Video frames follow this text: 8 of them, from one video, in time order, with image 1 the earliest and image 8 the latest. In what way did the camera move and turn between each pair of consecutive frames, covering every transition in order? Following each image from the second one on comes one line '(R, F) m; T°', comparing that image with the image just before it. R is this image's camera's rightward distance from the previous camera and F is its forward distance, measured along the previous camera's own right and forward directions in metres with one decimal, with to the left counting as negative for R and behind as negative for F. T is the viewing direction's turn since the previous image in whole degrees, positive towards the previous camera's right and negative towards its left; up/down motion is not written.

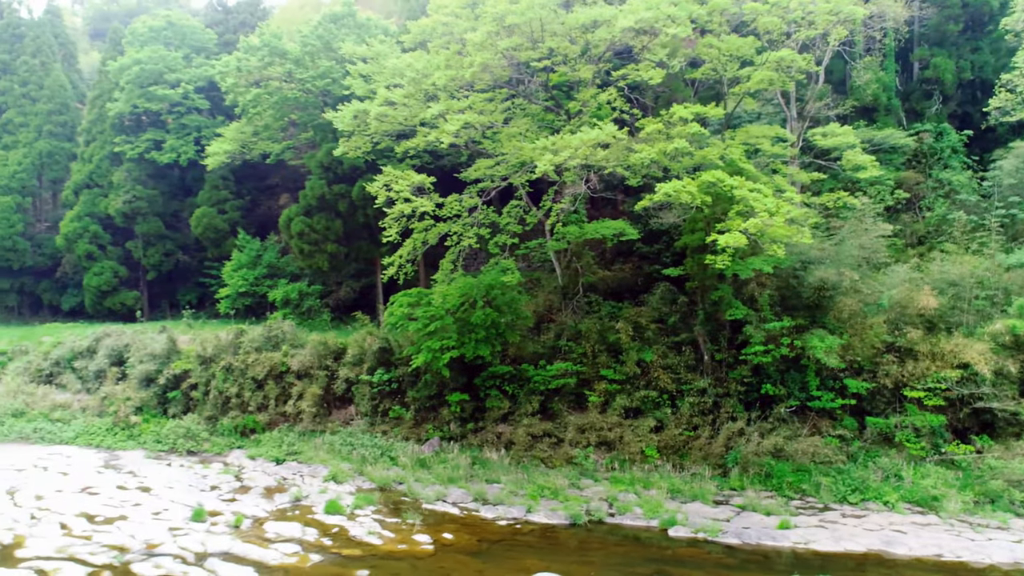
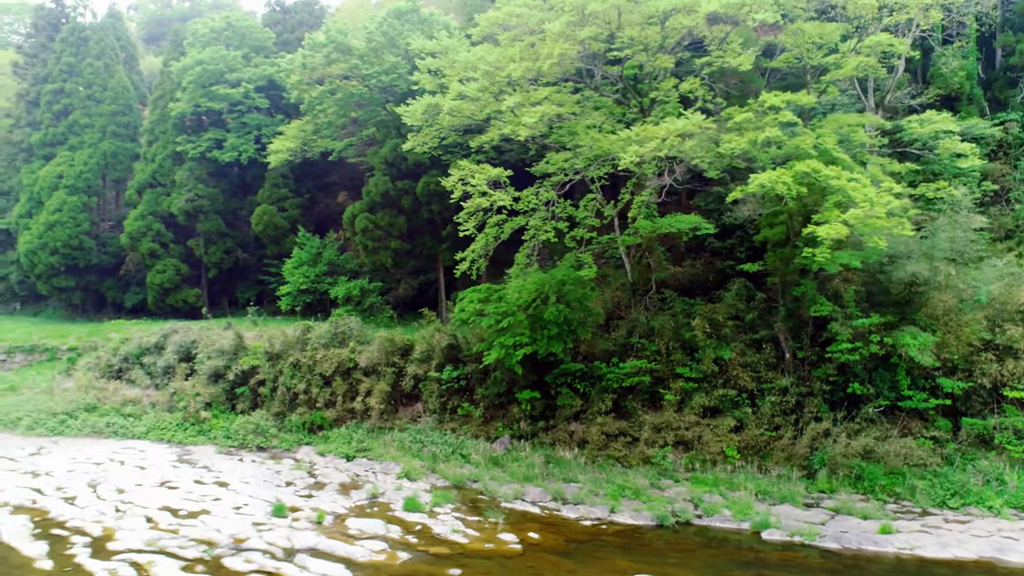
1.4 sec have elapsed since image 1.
(-0.6, +0.2) m; -3°
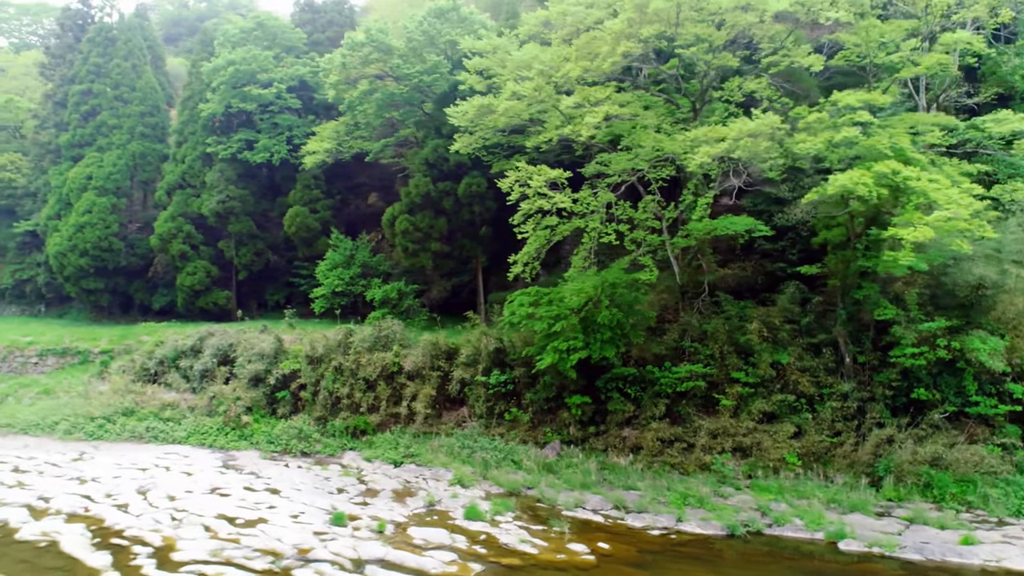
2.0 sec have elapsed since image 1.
(-0.7, +0.2) m; 0°
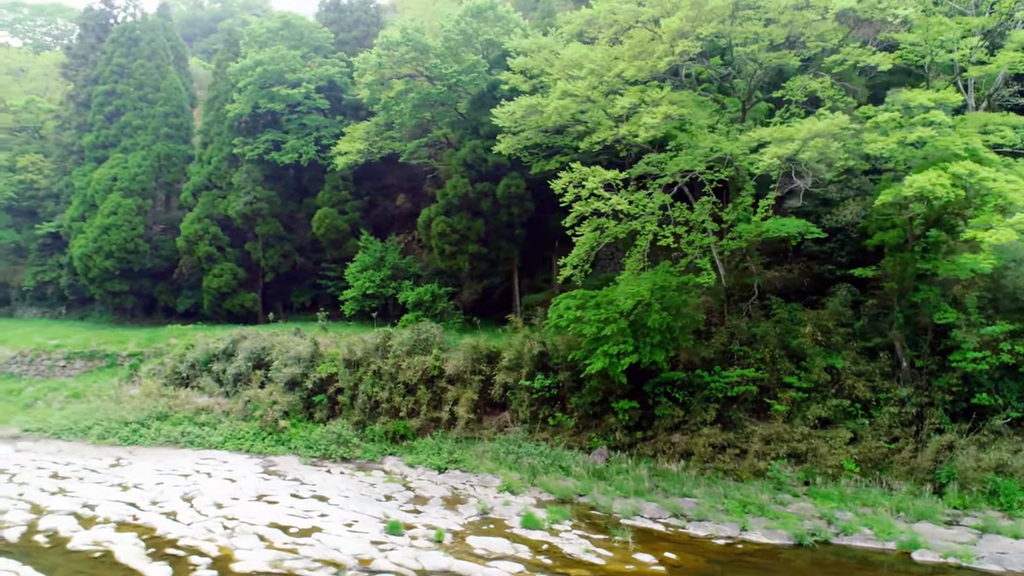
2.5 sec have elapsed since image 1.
(-0.7, +0.2) m; 0°
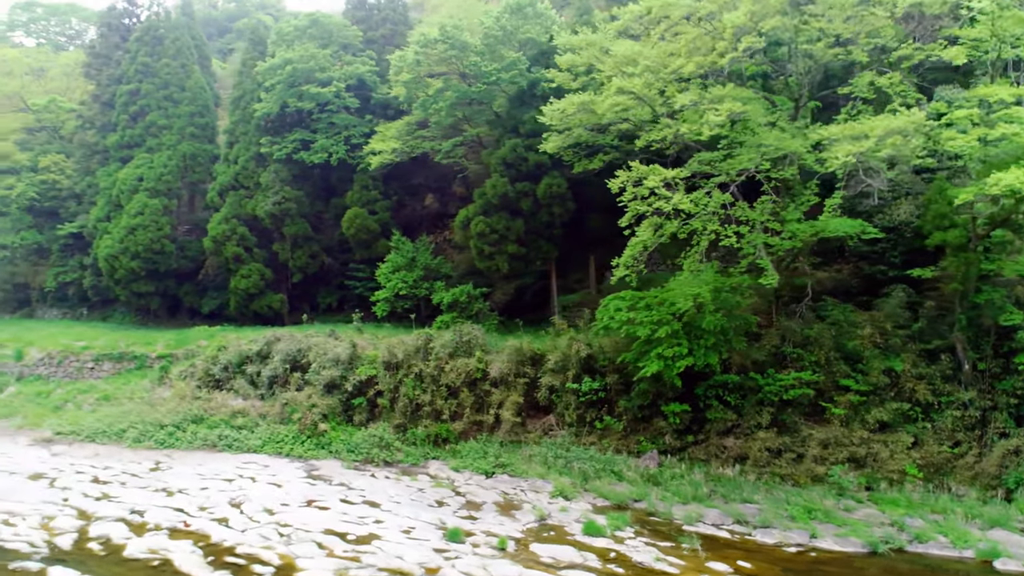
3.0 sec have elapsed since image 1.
(-0.7, +0.2) m; 0°
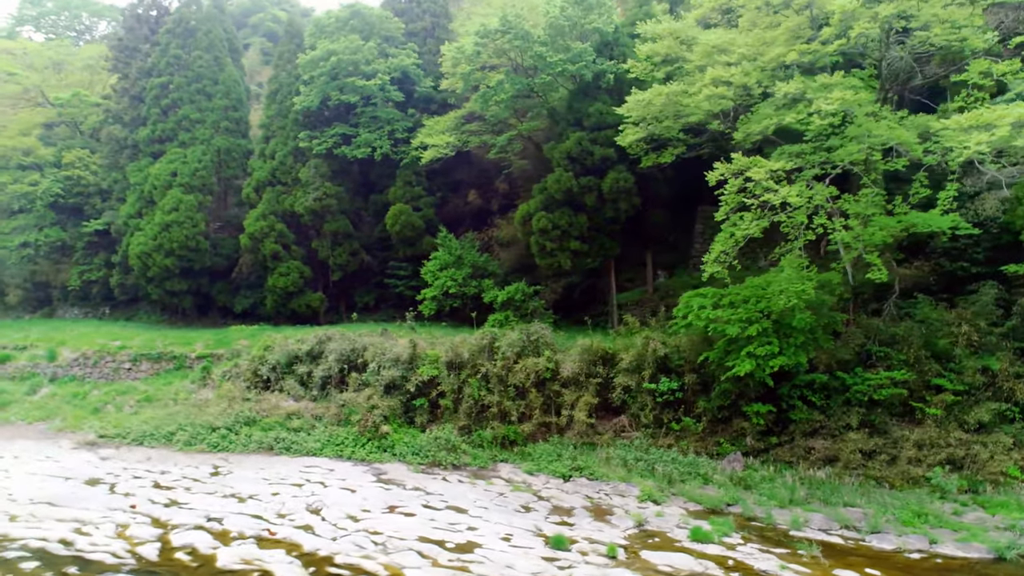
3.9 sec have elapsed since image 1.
(-1.2, +0.4) m; +1°
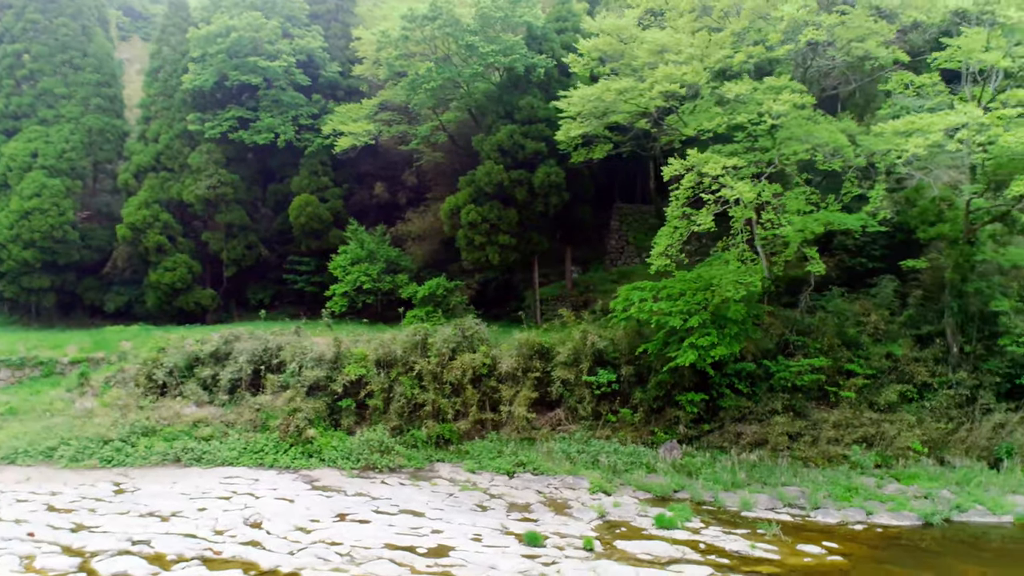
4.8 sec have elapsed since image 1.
(-1.2, +0.3) m; +12°
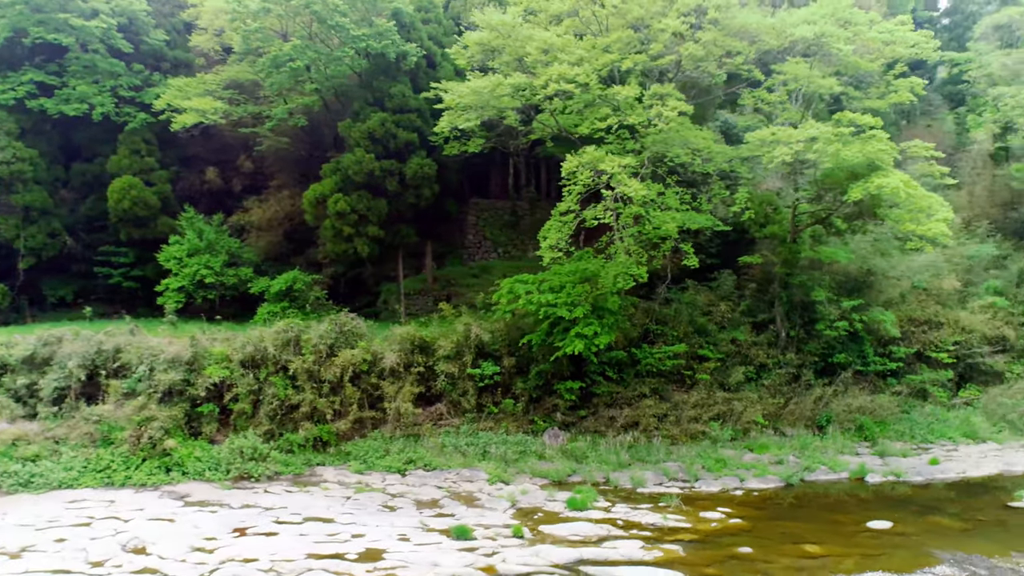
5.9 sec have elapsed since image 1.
(-1.5, +0.3) m; +17°
